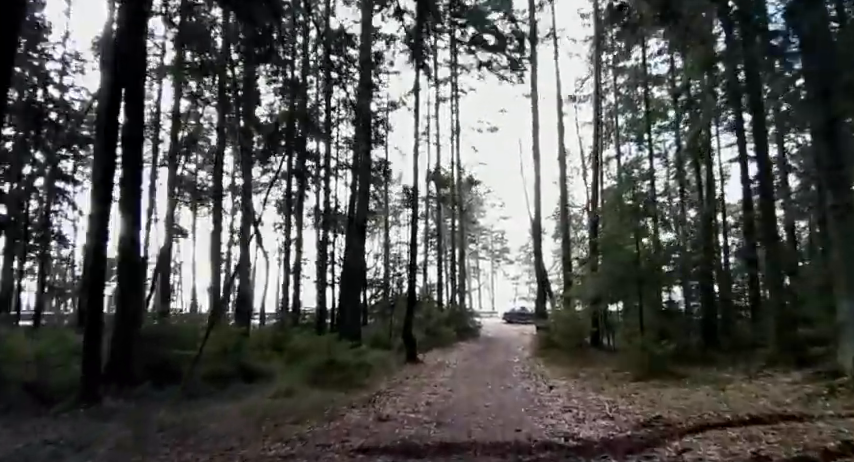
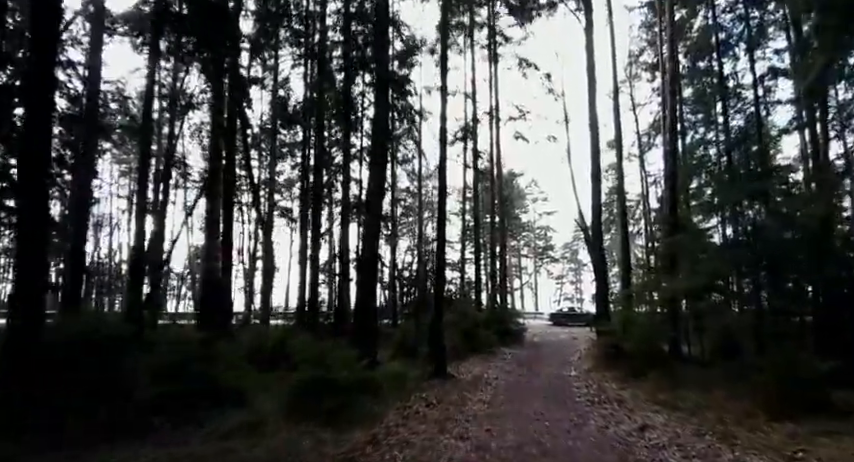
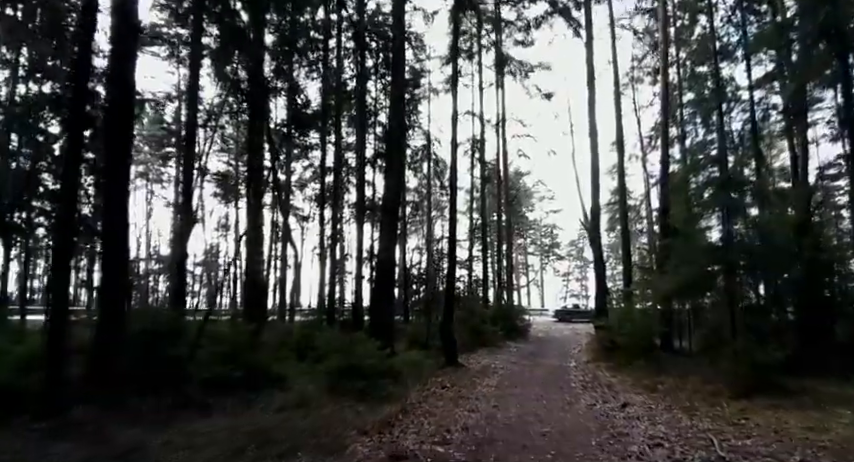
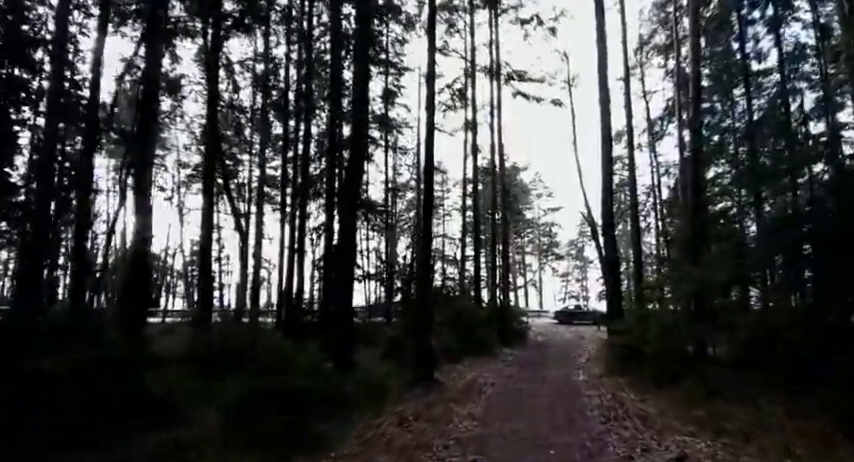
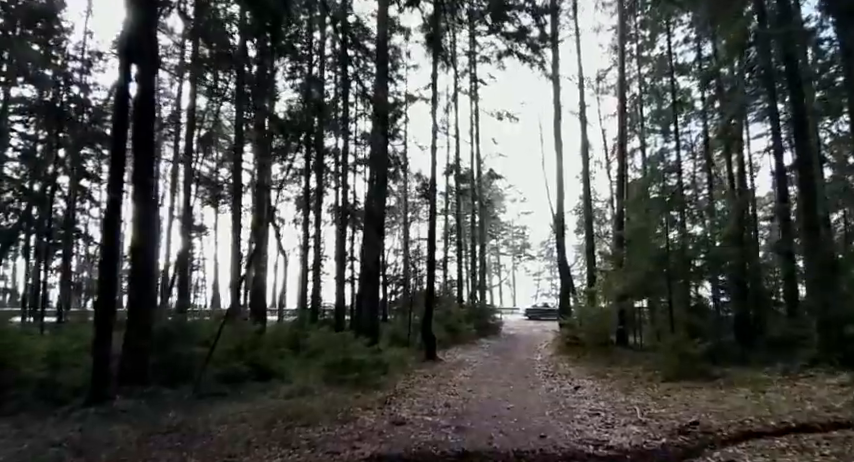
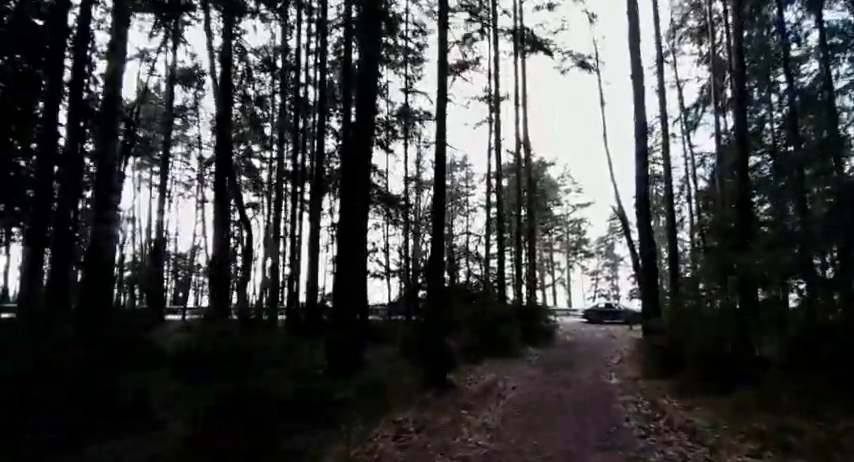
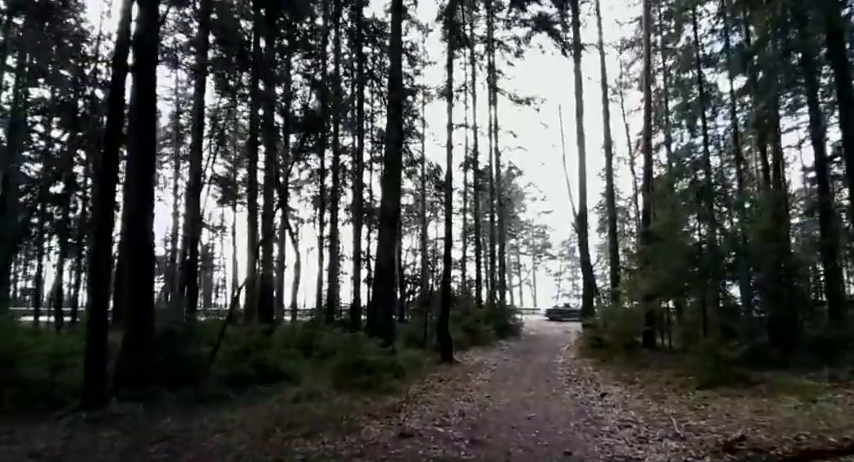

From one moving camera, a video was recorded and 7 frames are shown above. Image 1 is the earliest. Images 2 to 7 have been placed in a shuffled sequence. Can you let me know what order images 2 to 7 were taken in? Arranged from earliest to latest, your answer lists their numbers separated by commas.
5, 7, 3, 2, 4, 6
